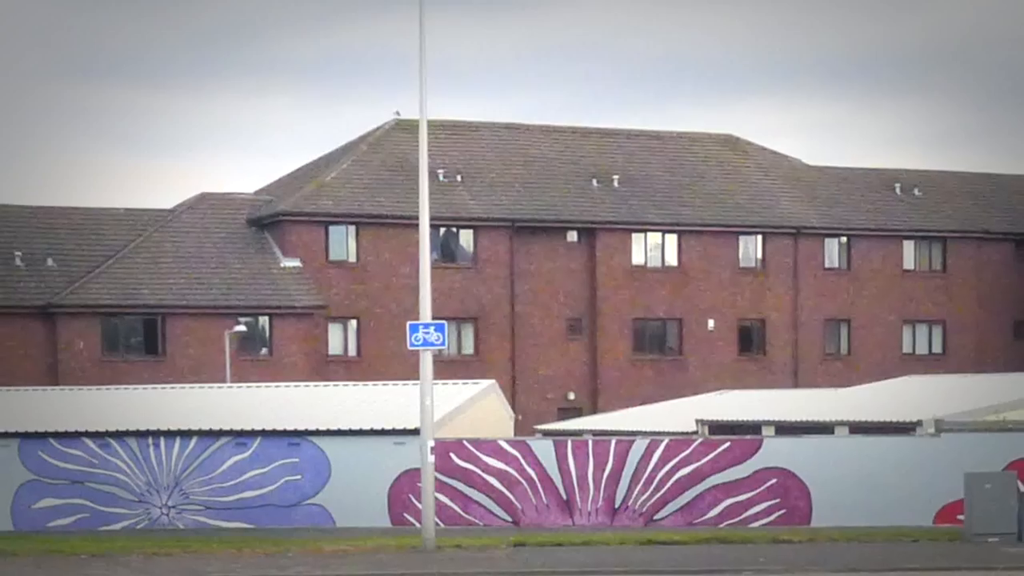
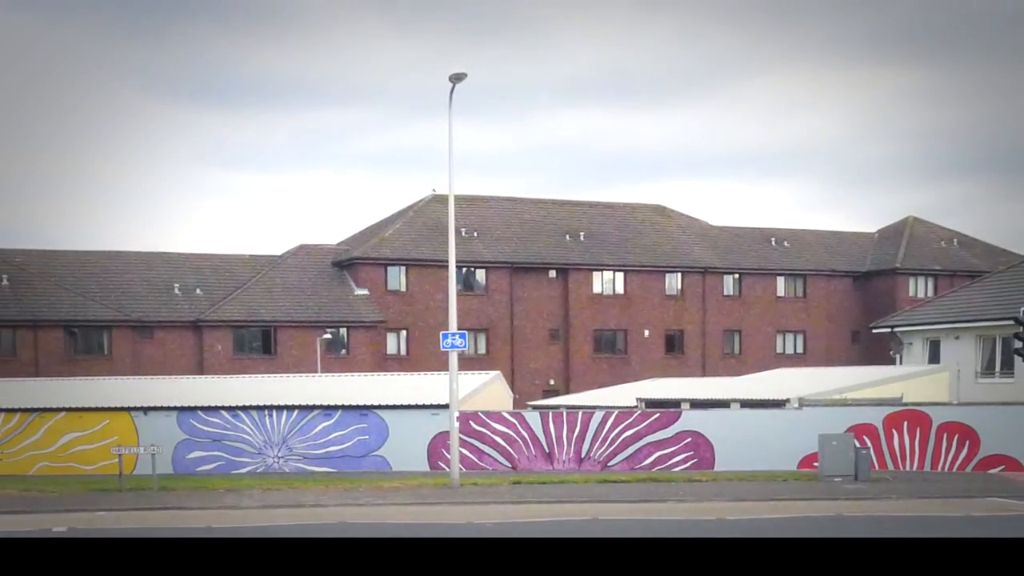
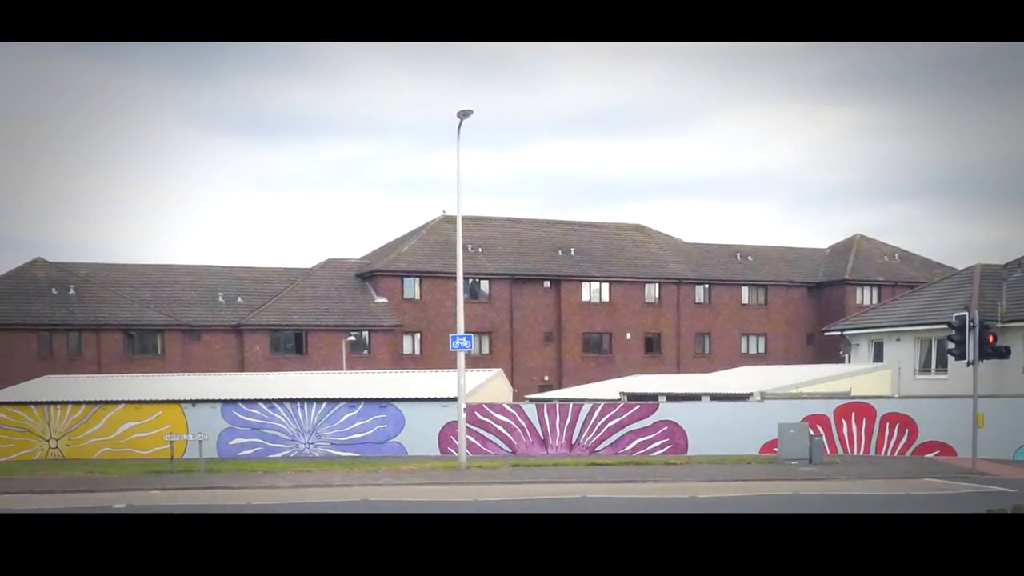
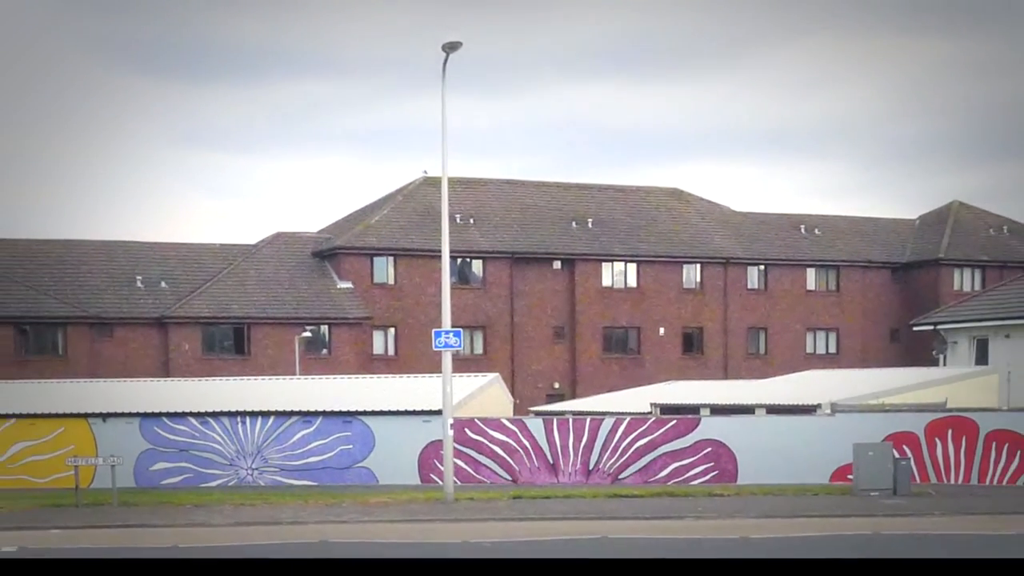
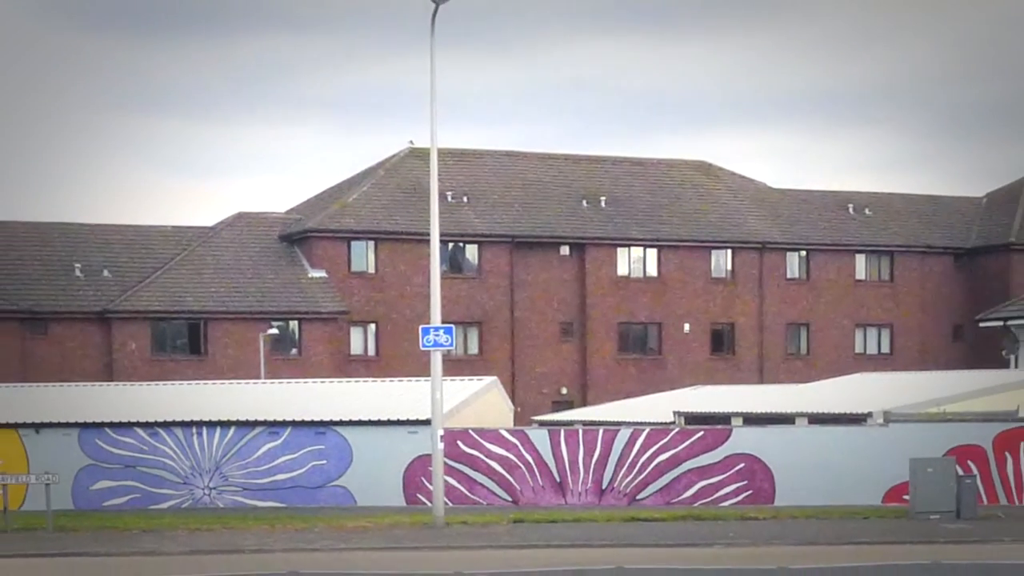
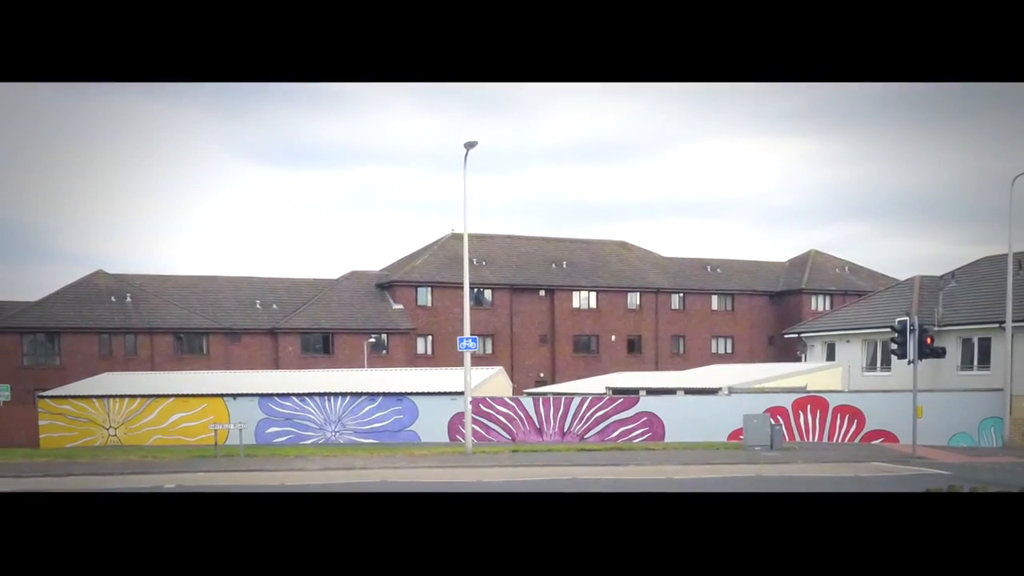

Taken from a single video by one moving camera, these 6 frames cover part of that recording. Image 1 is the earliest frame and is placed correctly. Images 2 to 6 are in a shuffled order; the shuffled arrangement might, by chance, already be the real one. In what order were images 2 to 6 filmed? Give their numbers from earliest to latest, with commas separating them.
5, 4, 2, 3, 6
